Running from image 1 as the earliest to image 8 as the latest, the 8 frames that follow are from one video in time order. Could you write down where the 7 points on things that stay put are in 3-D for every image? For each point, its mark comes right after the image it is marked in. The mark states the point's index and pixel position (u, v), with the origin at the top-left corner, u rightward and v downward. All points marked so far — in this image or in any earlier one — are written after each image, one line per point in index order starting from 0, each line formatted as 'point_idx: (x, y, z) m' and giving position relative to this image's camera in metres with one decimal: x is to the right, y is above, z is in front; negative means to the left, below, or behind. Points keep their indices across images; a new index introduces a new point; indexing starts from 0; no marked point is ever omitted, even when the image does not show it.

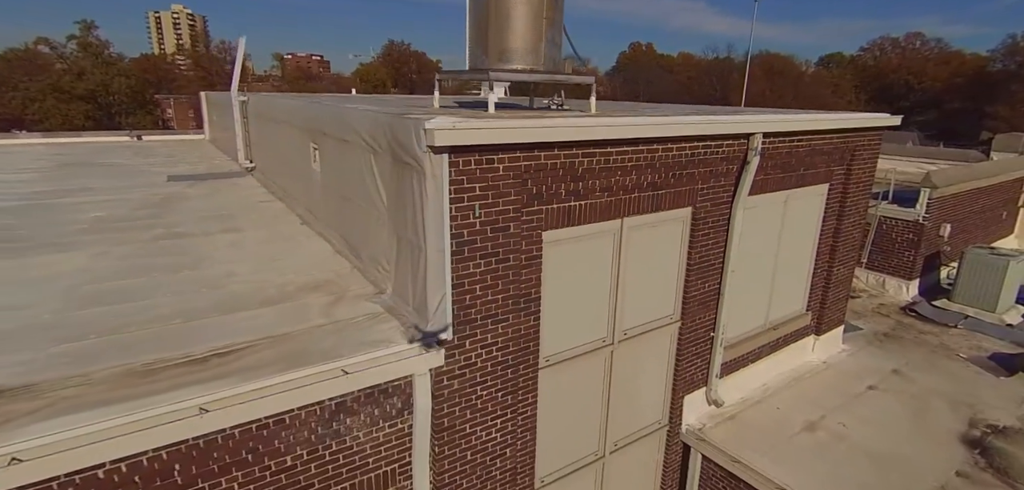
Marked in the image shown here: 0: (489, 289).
0: (-0.2, -0.4, +5.3) m
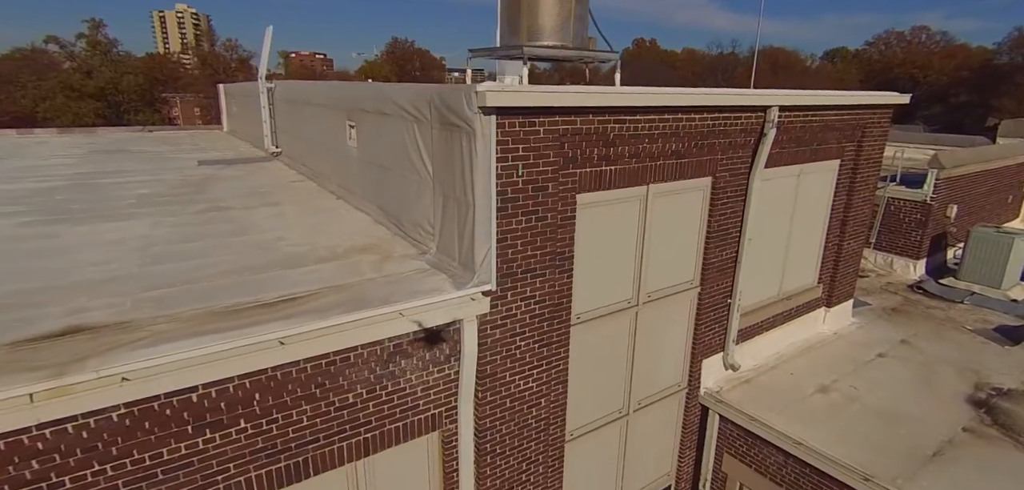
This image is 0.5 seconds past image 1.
0: (+0.2, 0.0, +5.7) m
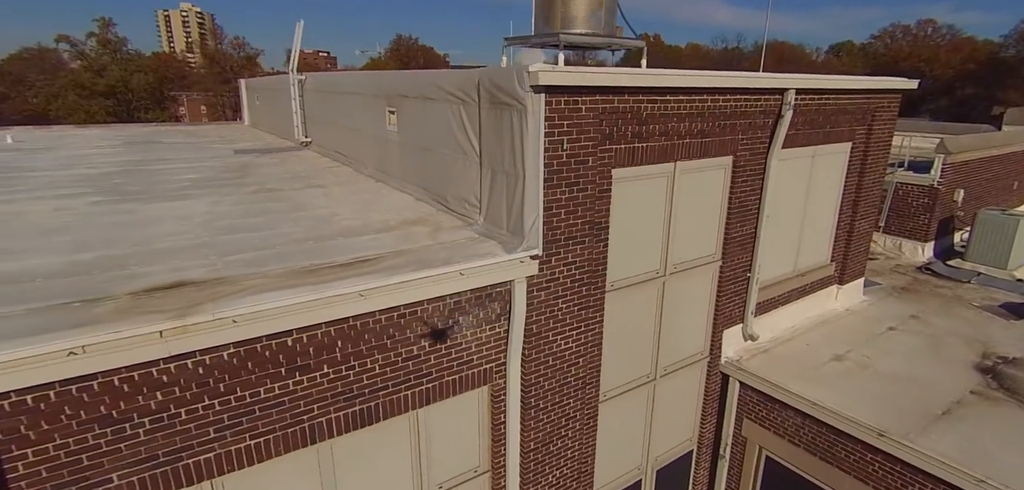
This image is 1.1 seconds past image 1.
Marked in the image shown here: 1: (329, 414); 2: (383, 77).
0: (+0.7, +0.4, +6.3) m
1: (-1.8, -1.6, +5.3) m
2: (-2.2, +2.9, +9.4) m
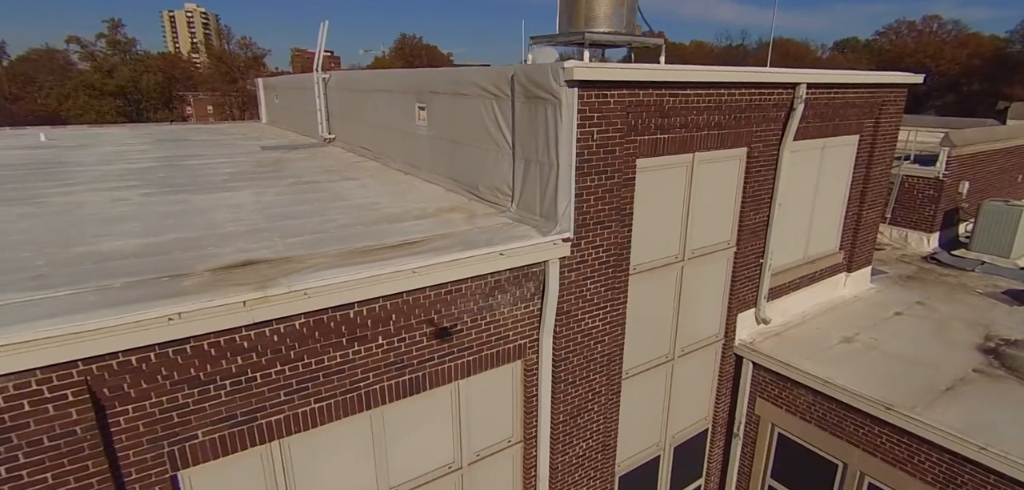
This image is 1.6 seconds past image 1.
0: (+1.1, +0.6, +6.8) m
1: (-1.4, -1.5, +5.8) m
2: (-1.8, +3.1, +9.9) m
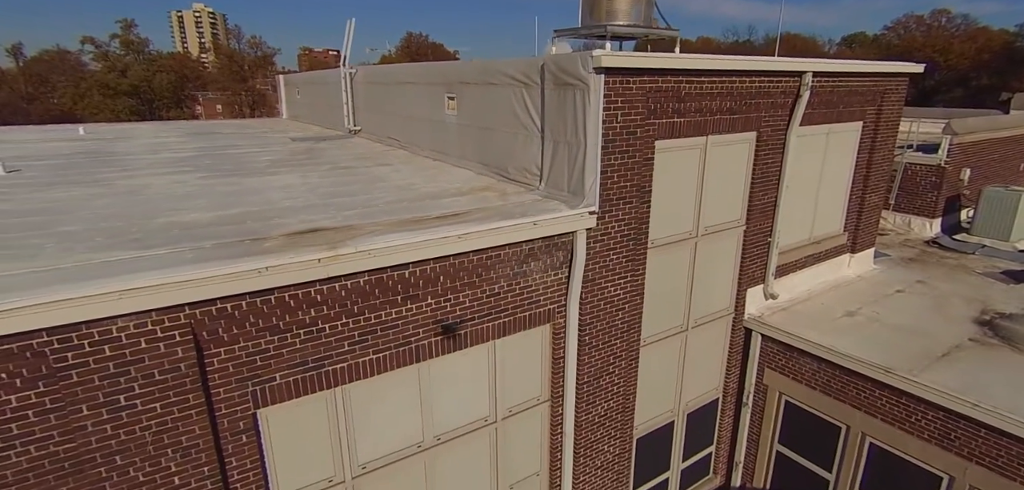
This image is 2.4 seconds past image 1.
0: (+1.5, +0.9, +7.4) m
1: (-1.0, -1.1, +6.5) m
2: (-1.4, +3.4, +10.6) m
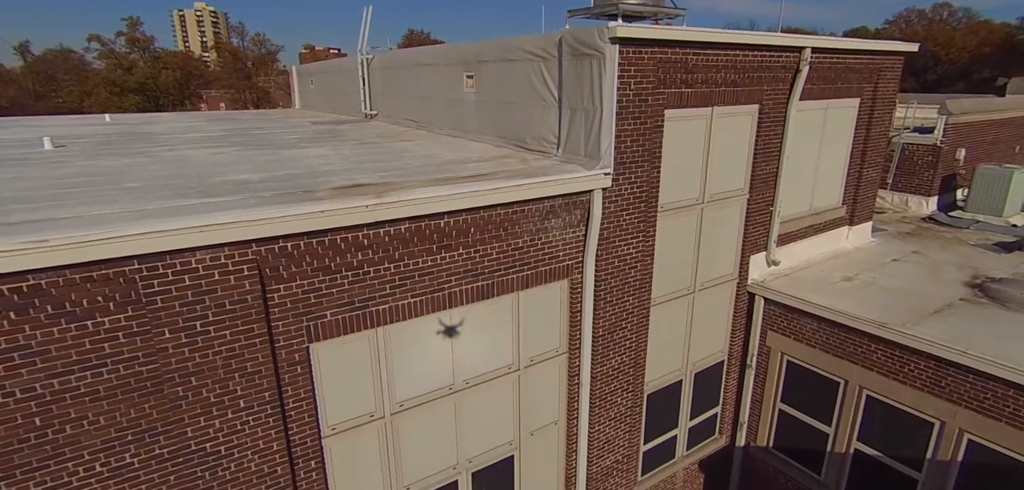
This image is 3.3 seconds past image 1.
0: (+1.8, +1.5, +8.0) m
1: (-0.6, -0.5, +7.2) m
2: (-1.1, +4.0, +11.2) m
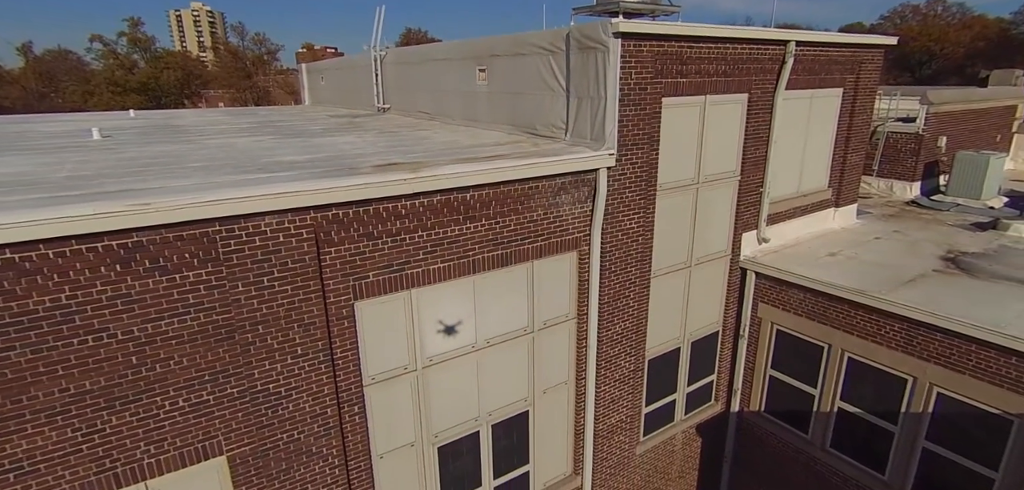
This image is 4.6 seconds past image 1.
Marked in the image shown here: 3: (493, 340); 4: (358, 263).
0: (+2.0, +1.9, +9.0) m
1: (-0.4, -0.1, +8.1) m
2: (-0.9, +4.4, +12.1) m
3: (-0.3, -1.5, +8.7) m
4: (-2.0, -0.2, +7.0) m
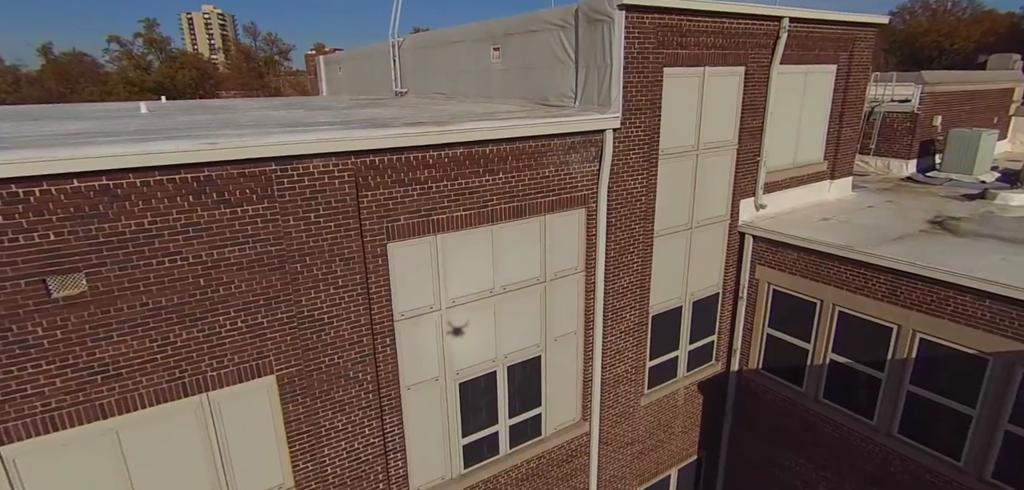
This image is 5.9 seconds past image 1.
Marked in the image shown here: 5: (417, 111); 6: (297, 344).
0: (+2.3, +2.7, +9.8) m
1: (-0.2, +0.7, +9.0) m
2: (-0.6, +5.2, +13.0) m
3: (-0.1, -0.7, +9.6) m
4: (-1.7, +0.6, +7.9) m
5: (-1.9, +2.7, +11.3) m
6: (-3.0, -1.4, +7.6) m
